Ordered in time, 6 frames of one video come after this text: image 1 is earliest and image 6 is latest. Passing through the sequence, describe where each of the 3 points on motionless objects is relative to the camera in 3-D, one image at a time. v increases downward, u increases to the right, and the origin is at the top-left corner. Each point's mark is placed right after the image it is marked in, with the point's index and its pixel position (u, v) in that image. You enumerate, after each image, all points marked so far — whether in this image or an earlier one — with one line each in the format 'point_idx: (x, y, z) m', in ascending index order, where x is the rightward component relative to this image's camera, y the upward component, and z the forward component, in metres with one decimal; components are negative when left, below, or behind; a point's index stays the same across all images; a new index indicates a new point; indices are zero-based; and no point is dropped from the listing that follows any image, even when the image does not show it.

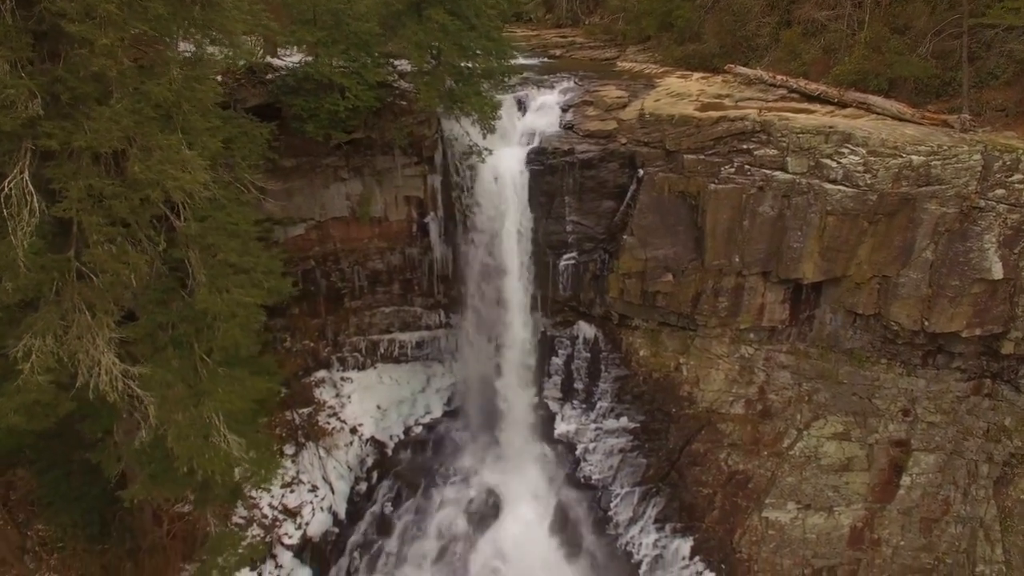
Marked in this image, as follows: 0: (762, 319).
0: (+5.2, -0.6, +13.1) m
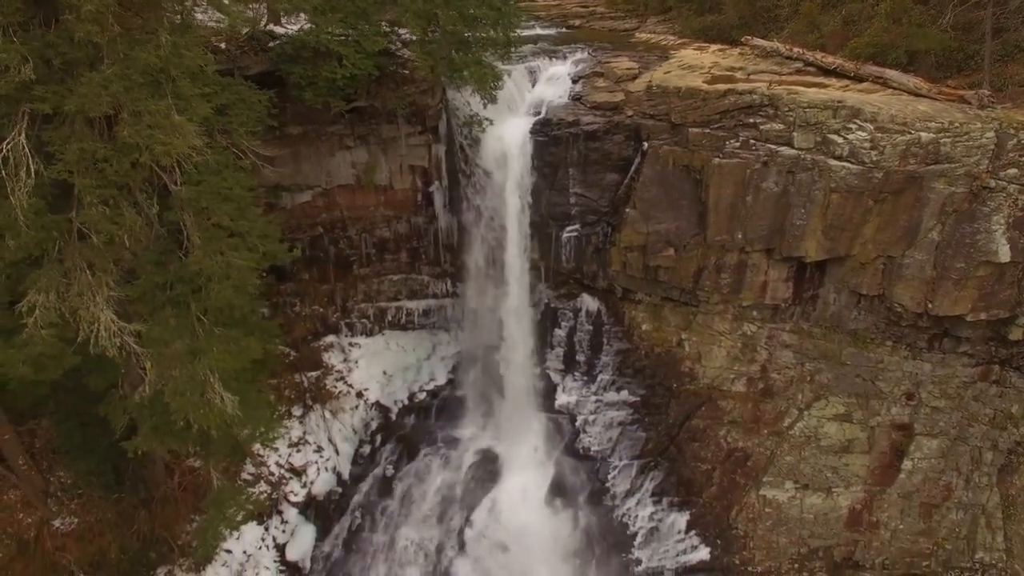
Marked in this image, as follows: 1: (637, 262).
0: (+5.2, -0.2, +13.0) m
1: (+2.7, +0.6, +13.8) m
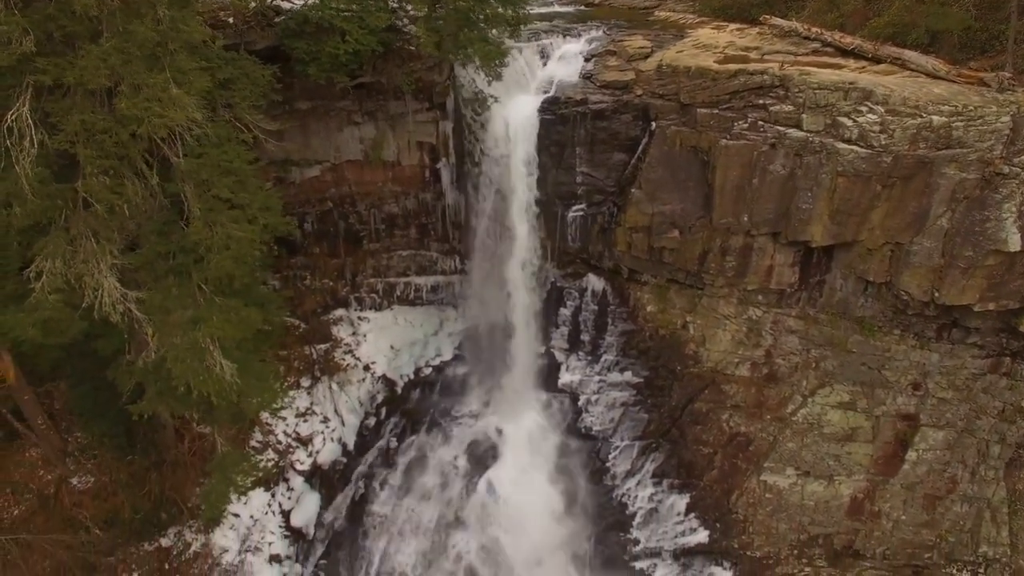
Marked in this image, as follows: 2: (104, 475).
0: (+5.2, +0.1, +12.8) m
1: (+2.8, +1.0, +13.7) m
2: (-7.6, -3.5, +11.8) m
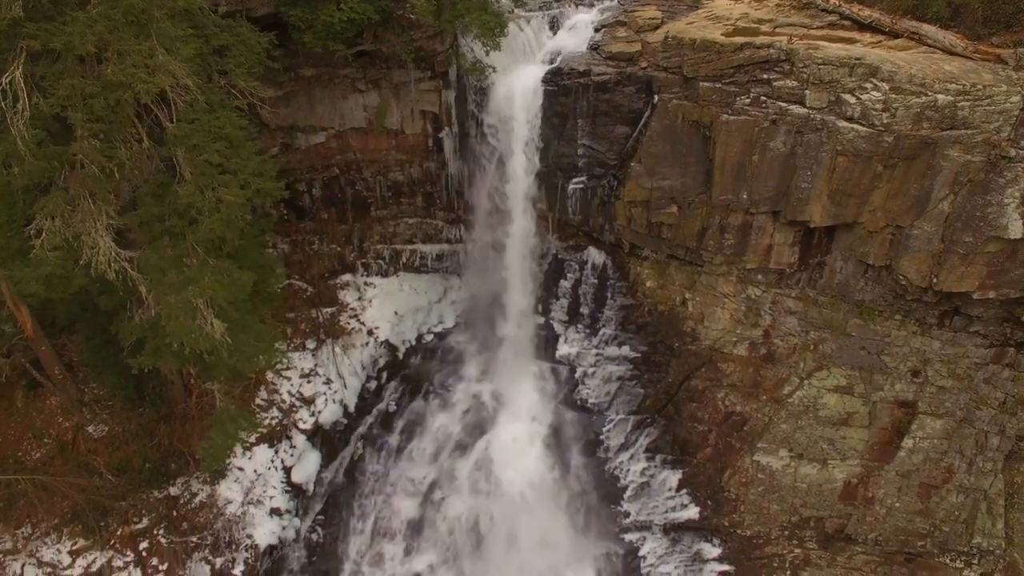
0: (+5.1, +0.5, +12.6) m
1: (+2.8, +1.5, +13.6) m
2: (-7.9, -2.7, +12.4) m
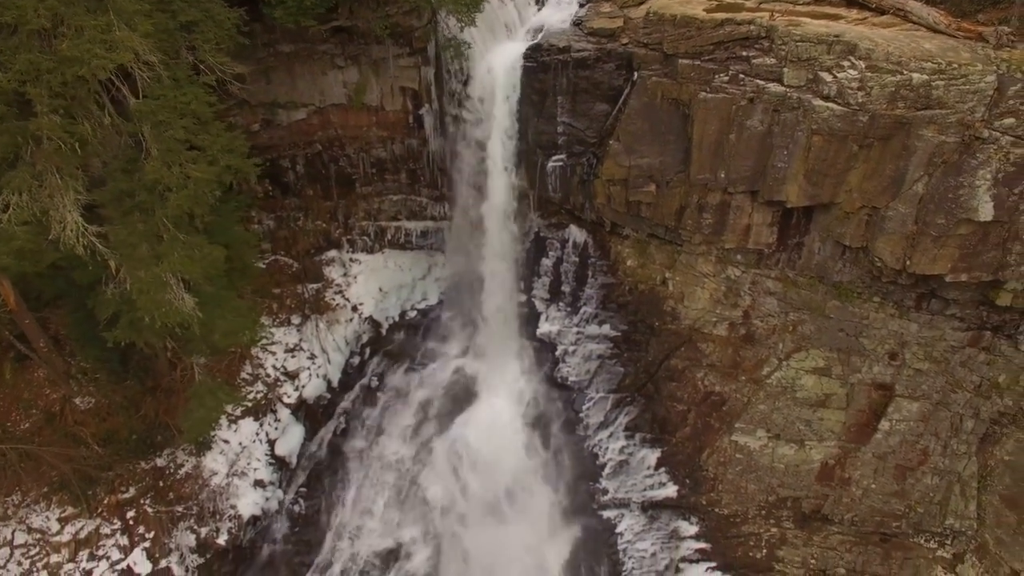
0: (+4.7, +0.9, +12.5) m
1: (+2.4, +2.0, +13.5) m
2: (-8.3, -2.2, +12.7) m
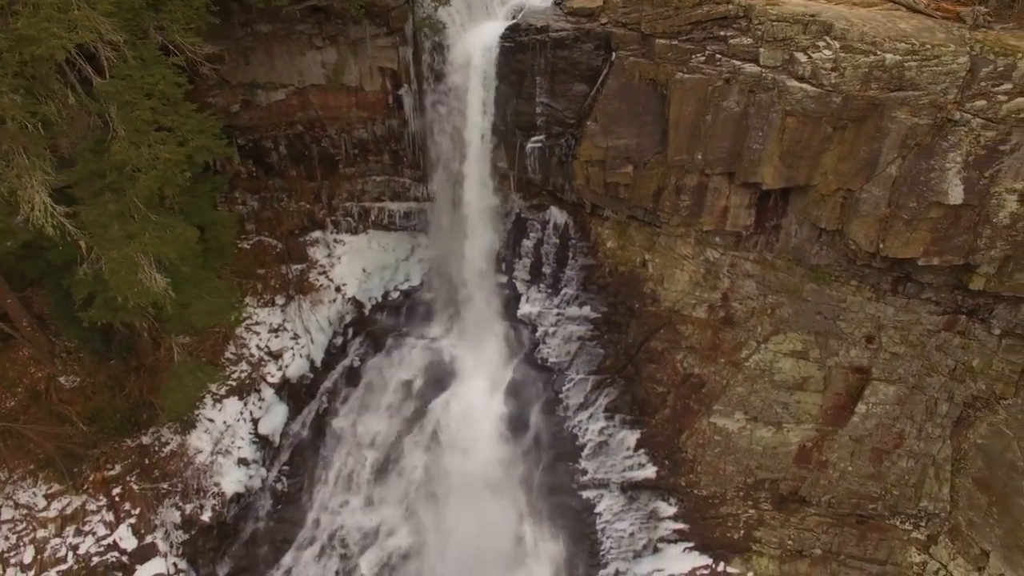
0: (+4.2, +1.2, +12.5) m
1: (+1.9, +2.3, +13.5) m
2: (-8.8, -1.8, +12.8) m
